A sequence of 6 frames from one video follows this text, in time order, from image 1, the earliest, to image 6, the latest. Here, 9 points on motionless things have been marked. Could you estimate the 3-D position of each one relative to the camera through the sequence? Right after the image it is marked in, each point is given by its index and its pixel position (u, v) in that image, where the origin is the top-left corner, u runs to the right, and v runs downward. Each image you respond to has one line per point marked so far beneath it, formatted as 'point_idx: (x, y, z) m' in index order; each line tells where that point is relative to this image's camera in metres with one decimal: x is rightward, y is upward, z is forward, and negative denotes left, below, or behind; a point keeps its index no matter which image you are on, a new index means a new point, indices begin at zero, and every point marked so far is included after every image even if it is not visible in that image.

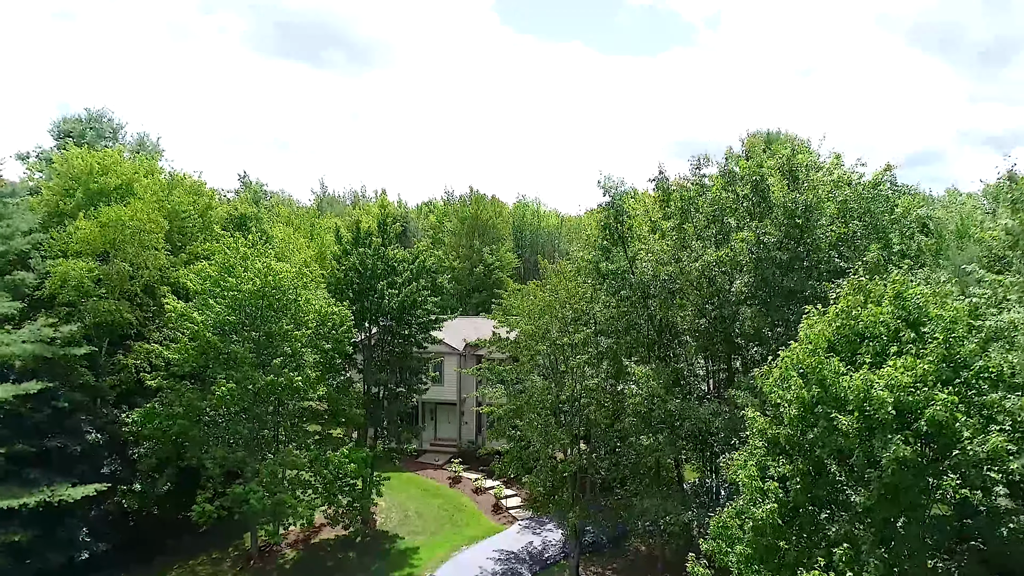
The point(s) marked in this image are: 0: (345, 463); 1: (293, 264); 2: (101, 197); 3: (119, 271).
0: (-4.9, -5.1, +17.5) m
1: (-6.9, +0.6, +19.3) m
2: (-13.5, +2.9, +19.9) m
3: (-11.3, +0.4, +17.4) m
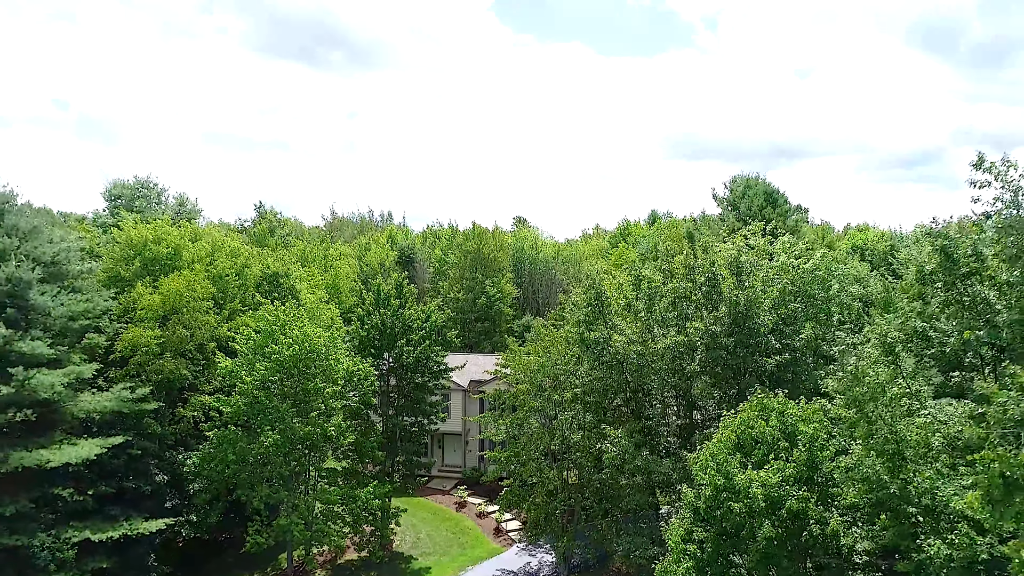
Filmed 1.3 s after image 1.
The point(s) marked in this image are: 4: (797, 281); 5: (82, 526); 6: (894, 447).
0: (-4.9, -7.2, +20.6) m
1: (-6.9, -1.5, +22.3) m
2: (-13.6, +0.9, +23.0) m
3: (-11.3, -1.7, +20.5) m
4: (+8.5, +0.1, +17.8) m
5: (-12.4, -6.8, +17.3) m
6: (+5.5, -2.2, +8.7) m
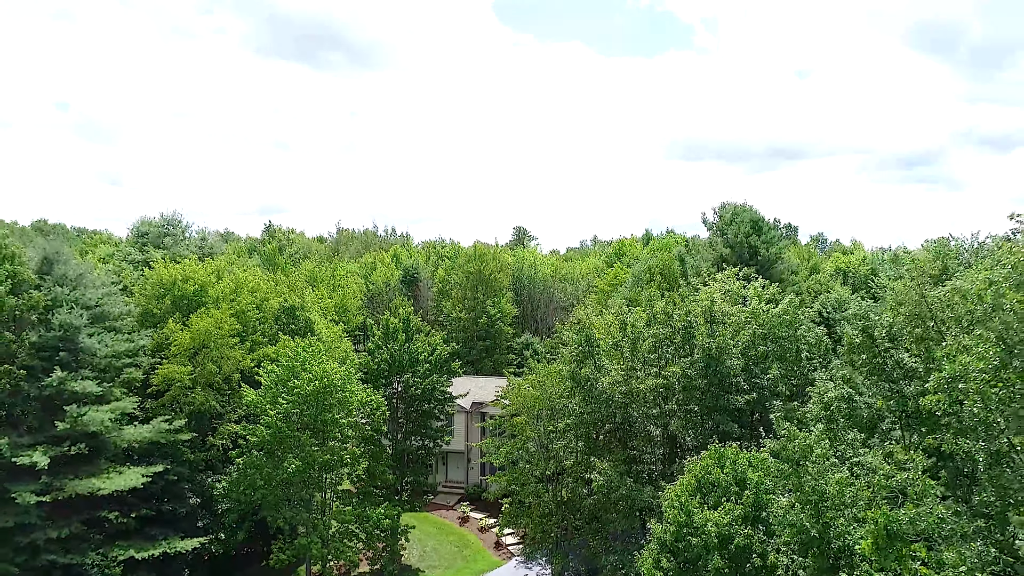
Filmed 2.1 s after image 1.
0: (-4.9, -8.6, +22.7) m
1: (-7.0, -2.9, +24.4) m
2: (-13.6, -0.6, +25.1) m
3: (-11.4, -3.1, +22.6) m
4: (+8.4, -1.4, +19.9) m
5: (-12.4, -8.3, +19.4) m
6: (+5.4, -3.7, +10.7) m
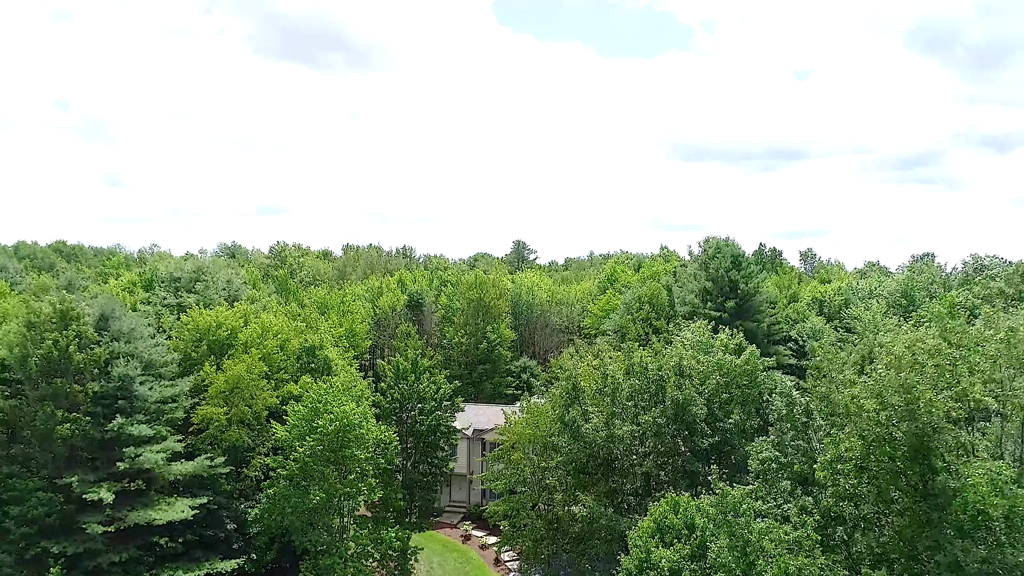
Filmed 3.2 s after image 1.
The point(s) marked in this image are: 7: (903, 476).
0: (-5.1, -10.7, +25.8) m
1: (-7.1, -5.0, +27.5) m
2: (-13.7, -2.7, +28.1) m
3: (-11.5, -5.2, +25.6) m
4: (+8.3, -3.5, +23.0) m
5: (-12.5, -10.4, +22.5) m
6: (+5.3, -5.8, +13.8) m
7: (+7.6, -3.7, +11.8) m
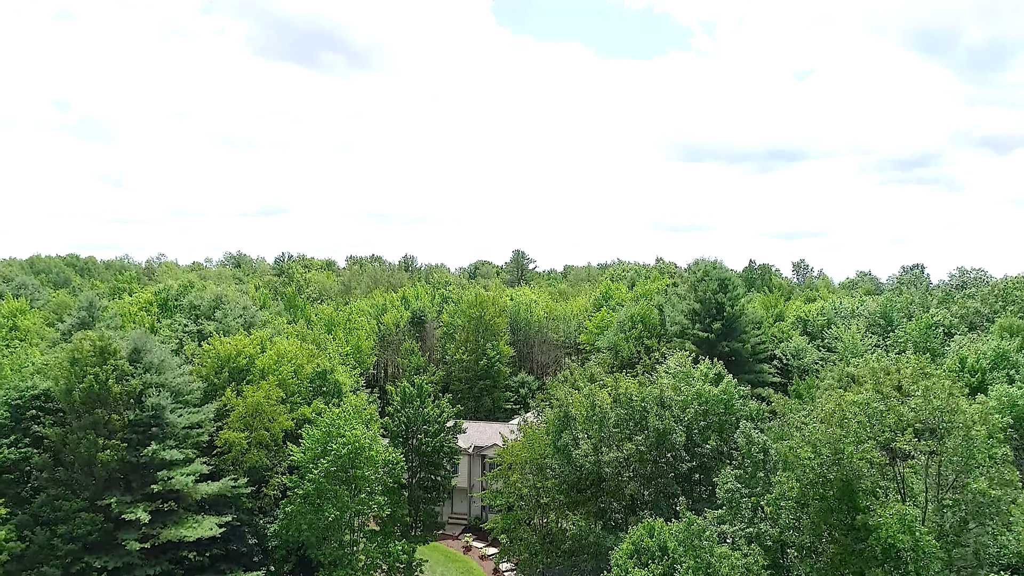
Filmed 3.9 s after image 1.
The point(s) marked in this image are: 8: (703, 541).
0: (-5.2, -12.3, +28.0) m
1: (-7.2, -6.6, +29.7) m
2: (-13.8, -4.2, +30.4) m
3: (-11.6, -6.8, +27.9) m
4: (+8.2, -5.0, +25.2) m
5: (-12.7, -11.9, +24.7) m
6: (+5.2, -7.3, +16.0) m
7: (+7.5, -5.2, +14.0) m
8: (+5.4, -7.2, +17.1) m
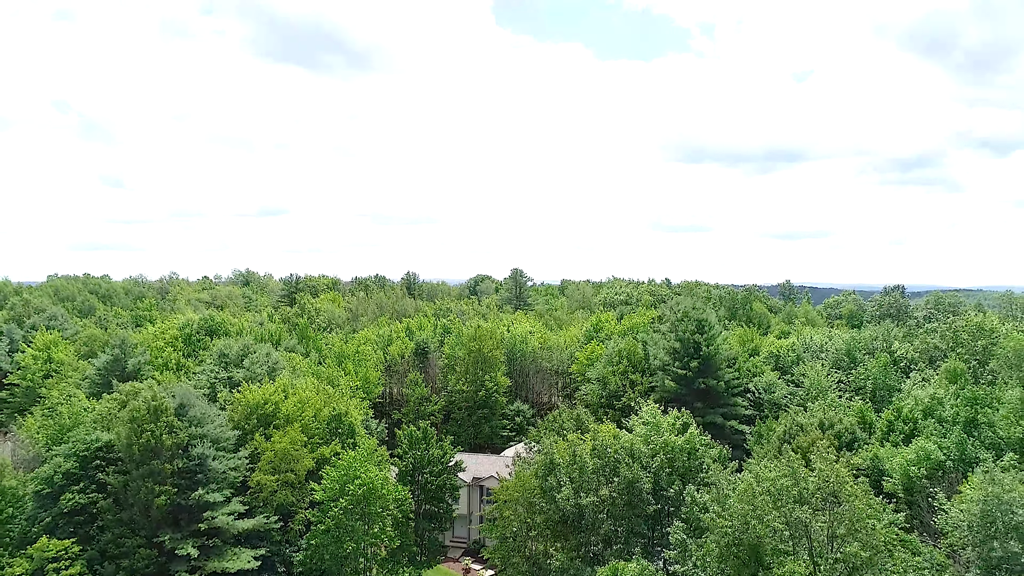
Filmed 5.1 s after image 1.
0: (-5.5, -15.5, +32.2) m
1: (-7.6, -9.8, +33.9) m
2: (-14.2, -7.4, +34.6) m
3: (-12.0, -10.0, +32.1) m
4: (+7.8, -8.2, +29.4) m
5: (-13.0, -15.1, +28.9) m
6: (+4.8, -10.5, +20.3) m
7: (+7.2, -8.4, +18.2) m
8: (+5.1, -10.4, +21.3) m
